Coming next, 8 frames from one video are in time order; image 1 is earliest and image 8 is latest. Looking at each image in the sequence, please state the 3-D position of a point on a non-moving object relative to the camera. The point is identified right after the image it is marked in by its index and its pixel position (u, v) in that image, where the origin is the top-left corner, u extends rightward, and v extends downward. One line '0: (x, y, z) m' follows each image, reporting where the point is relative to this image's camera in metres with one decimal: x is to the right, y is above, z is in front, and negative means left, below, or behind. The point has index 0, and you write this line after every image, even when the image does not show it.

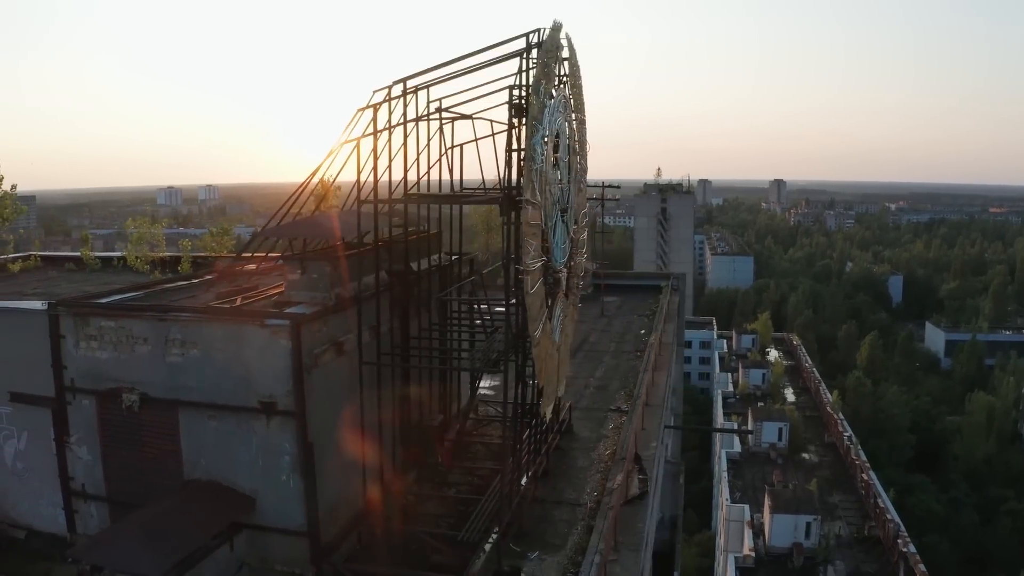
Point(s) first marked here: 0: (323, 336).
0: (-2.3, -0.6, +9.1) m
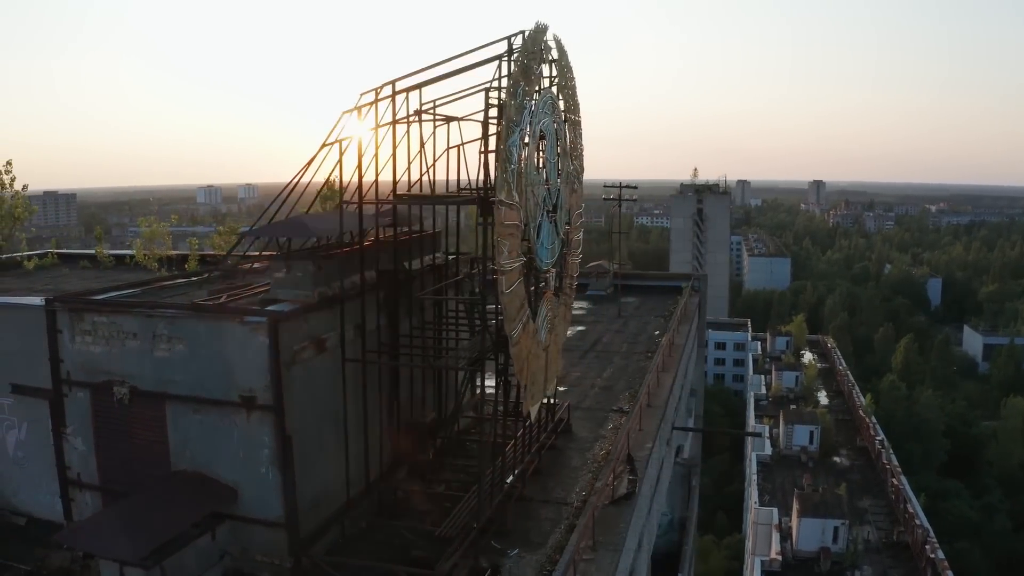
0: (-2.6, -0.6, +9.3) m
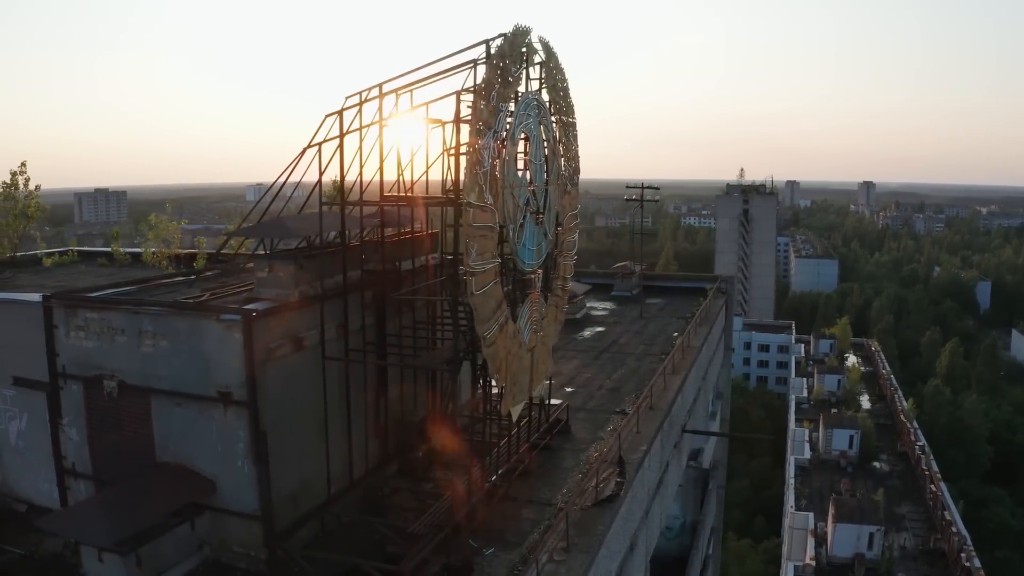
0: (-2.9, -0.5, +9.6) m
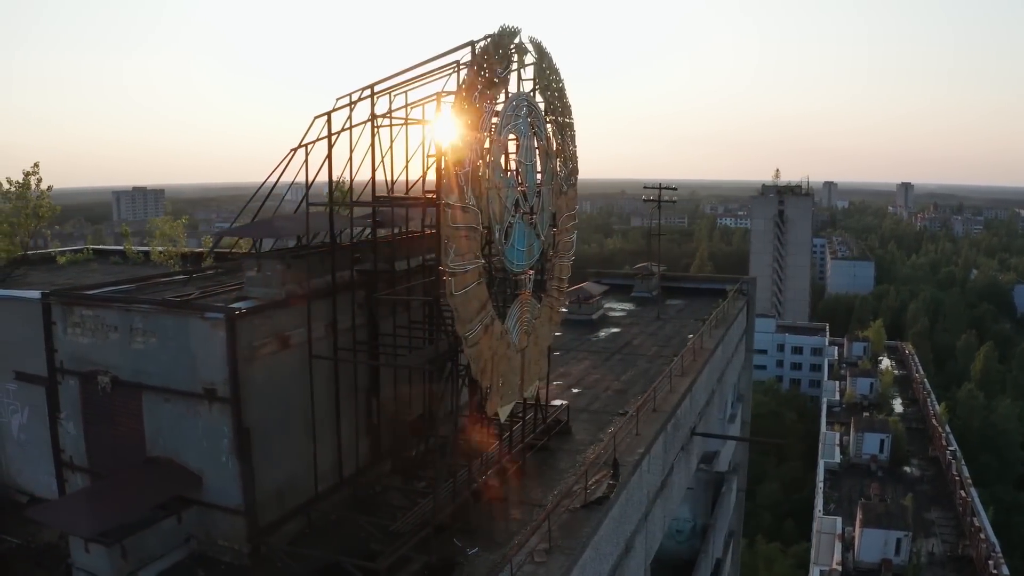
0: (-3.2, -0.5, +9.7) m
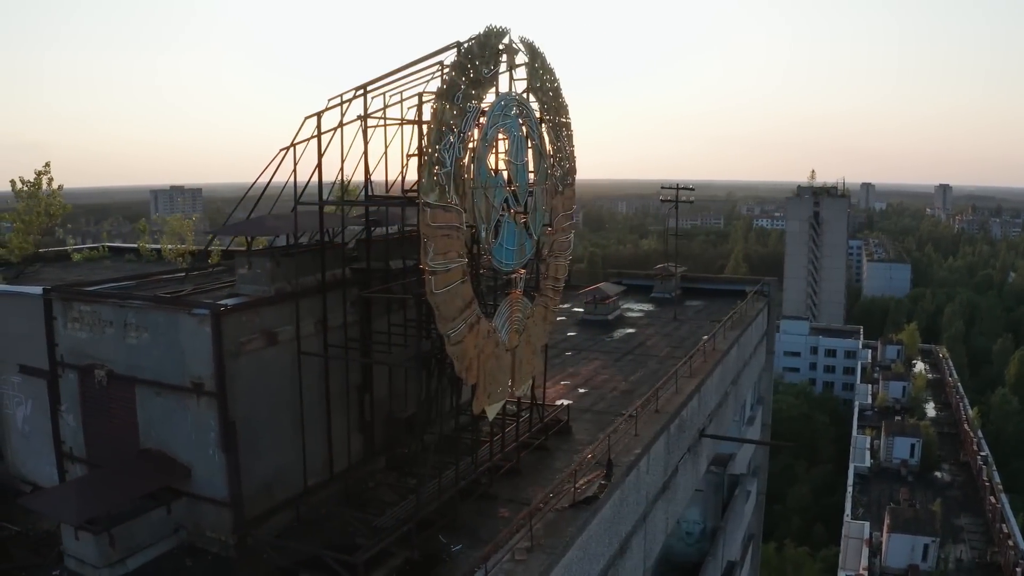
0: (-3.4, -0.5, +9.9) m
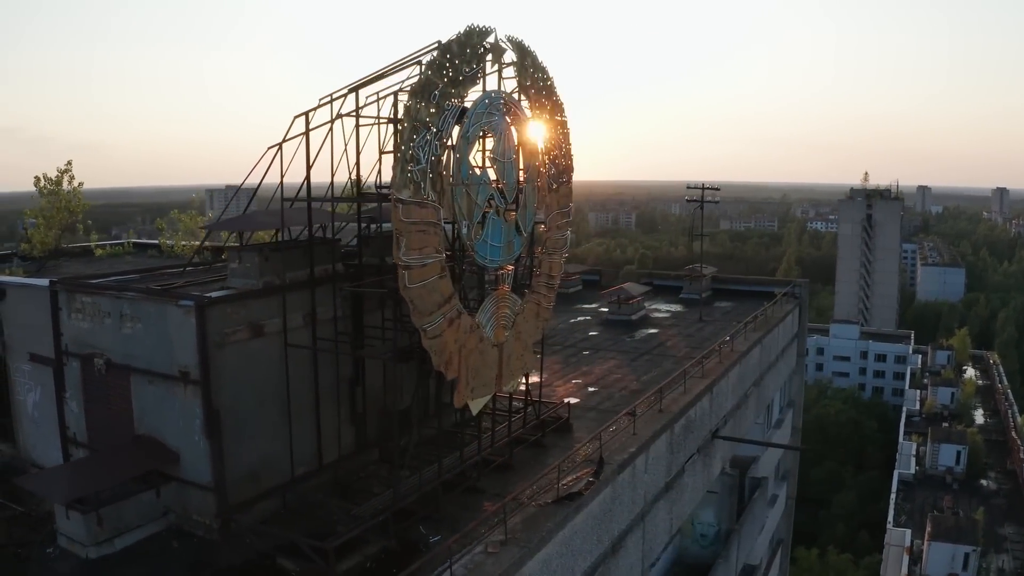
0: (-3.7, -0.4, +10.2) m
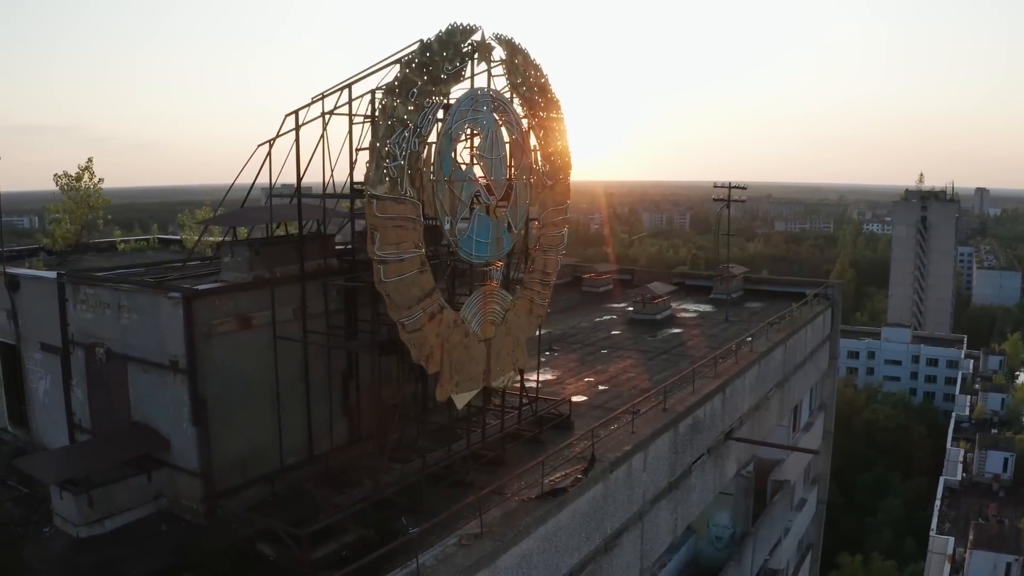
0: (-4.0, -0.3, +10.6) m
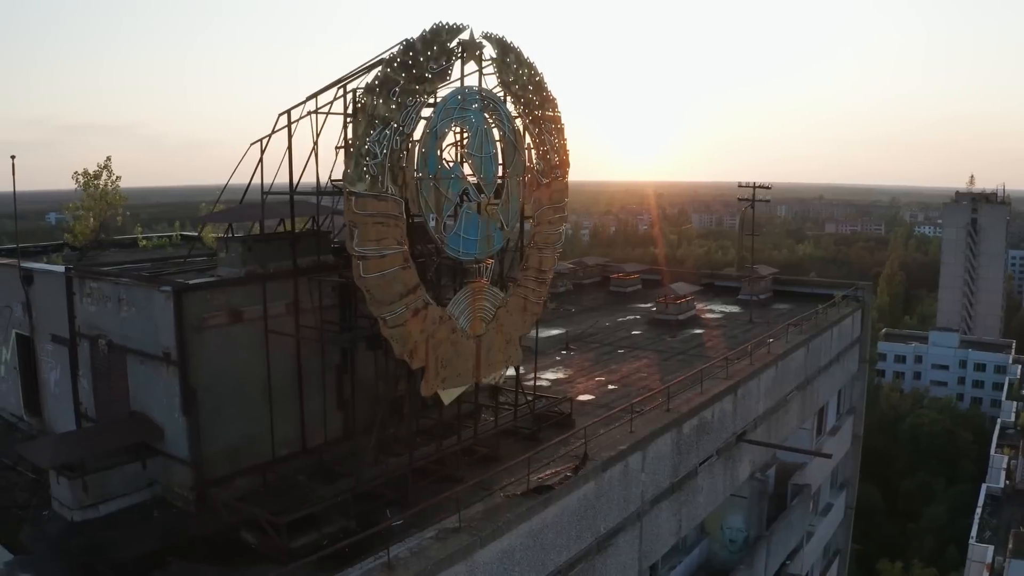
0: (-4.2, -0.2, +10.9) m
